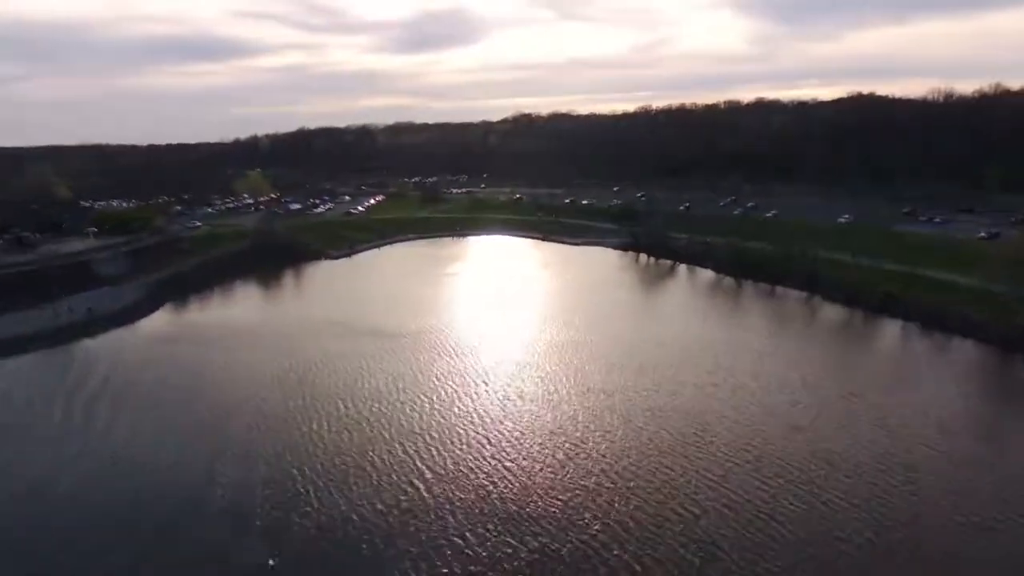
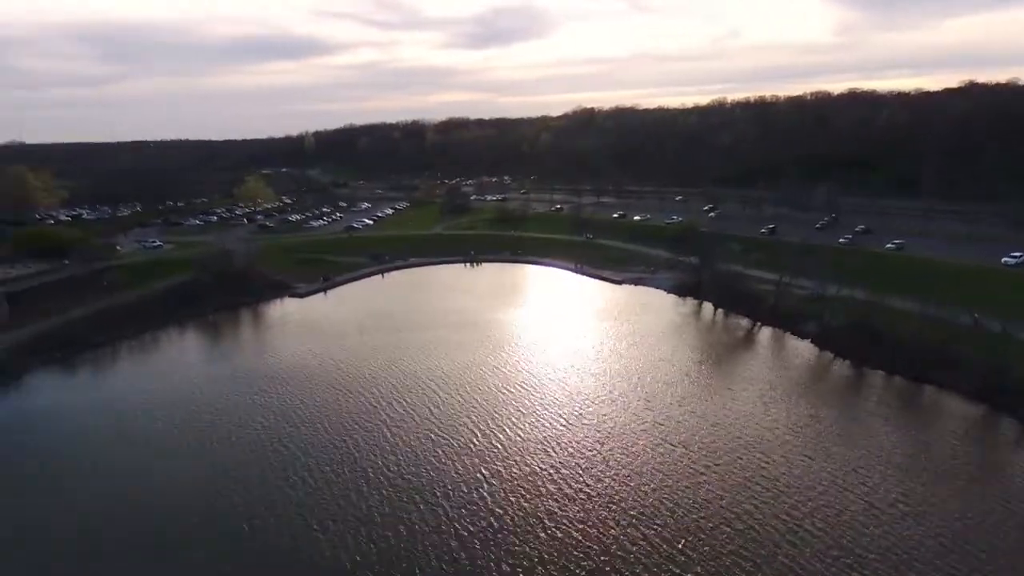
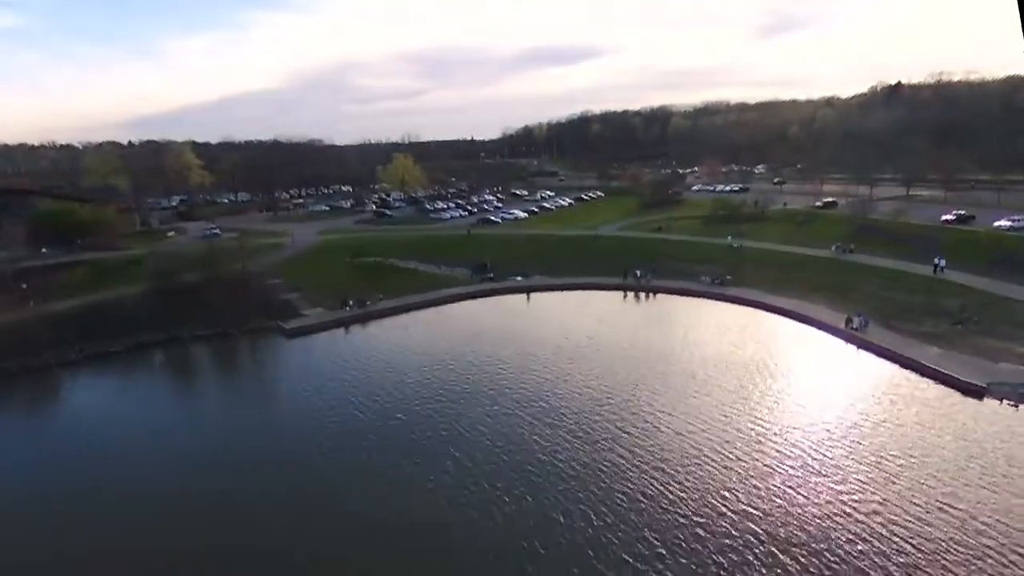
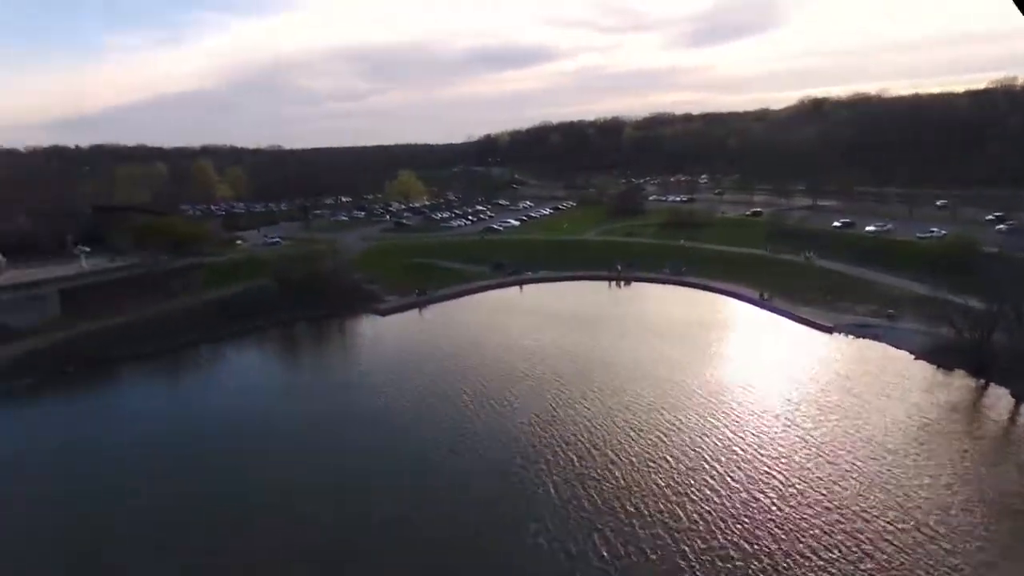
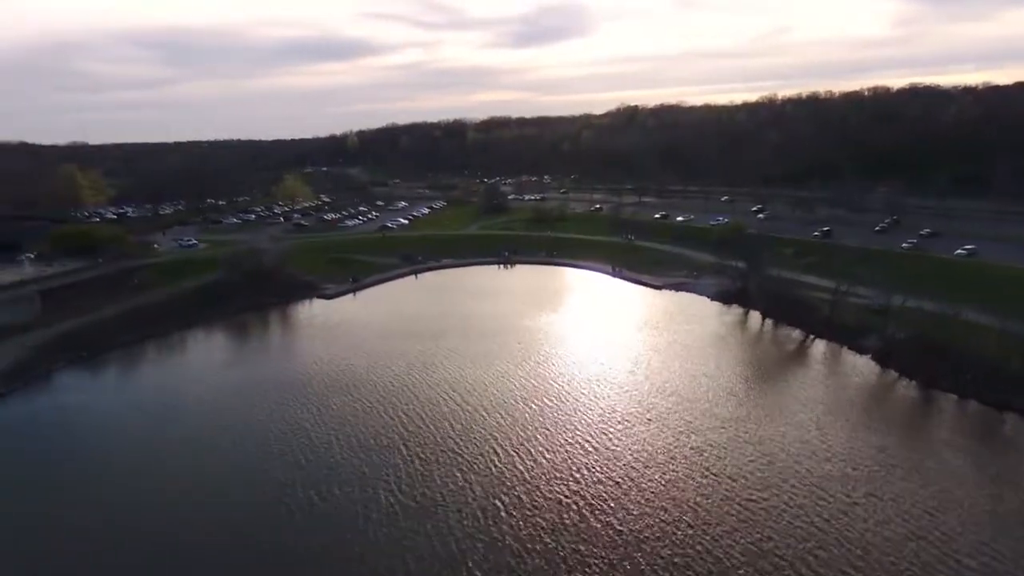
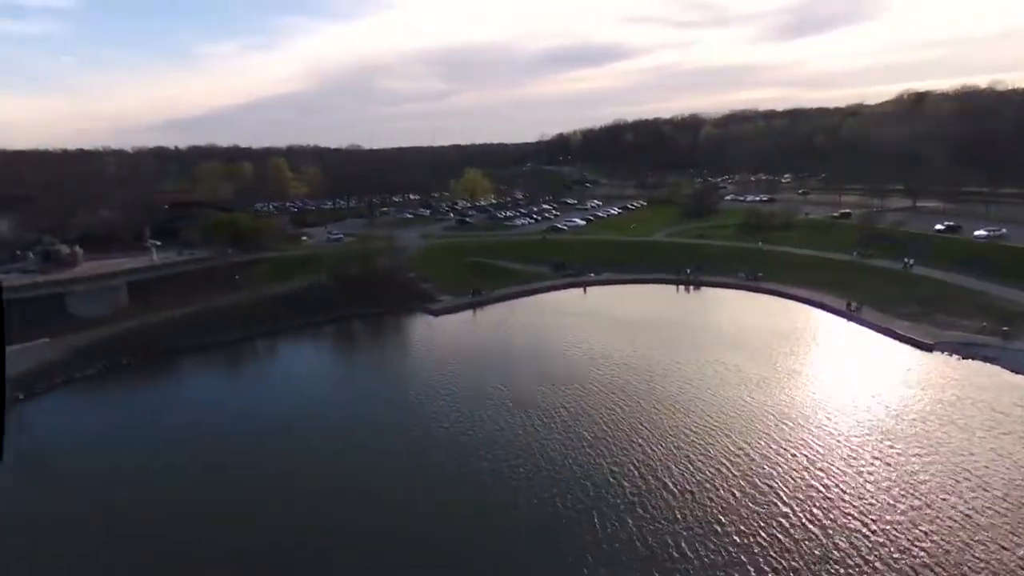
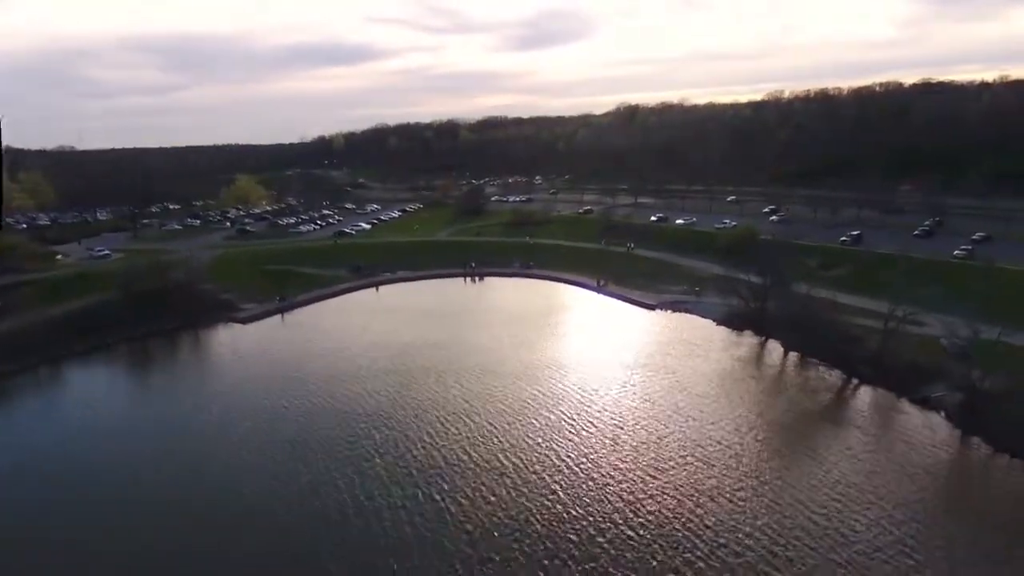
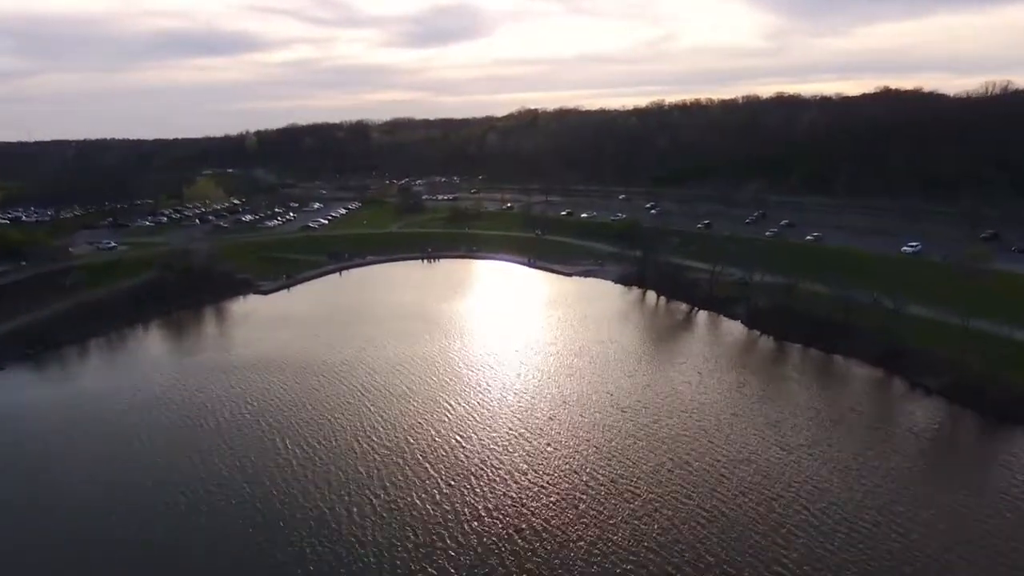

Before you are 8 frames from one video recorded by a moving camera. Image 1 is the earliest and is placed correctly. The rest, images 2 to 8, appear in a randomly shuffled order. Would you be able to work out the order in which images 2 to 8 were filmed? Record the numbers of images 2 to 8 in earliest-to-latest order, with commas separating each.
8, 2, 5, 7, 4, 6, 3
